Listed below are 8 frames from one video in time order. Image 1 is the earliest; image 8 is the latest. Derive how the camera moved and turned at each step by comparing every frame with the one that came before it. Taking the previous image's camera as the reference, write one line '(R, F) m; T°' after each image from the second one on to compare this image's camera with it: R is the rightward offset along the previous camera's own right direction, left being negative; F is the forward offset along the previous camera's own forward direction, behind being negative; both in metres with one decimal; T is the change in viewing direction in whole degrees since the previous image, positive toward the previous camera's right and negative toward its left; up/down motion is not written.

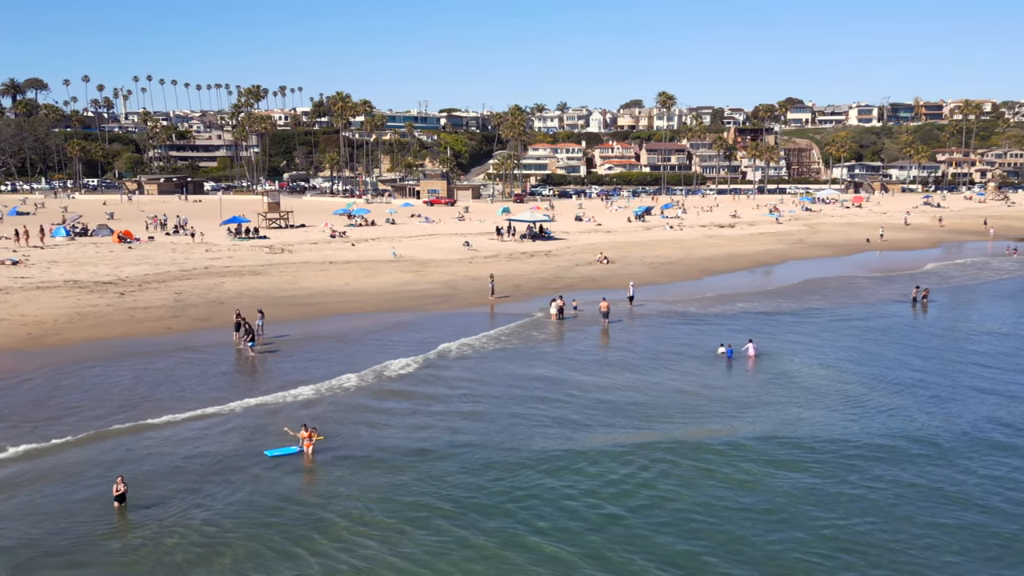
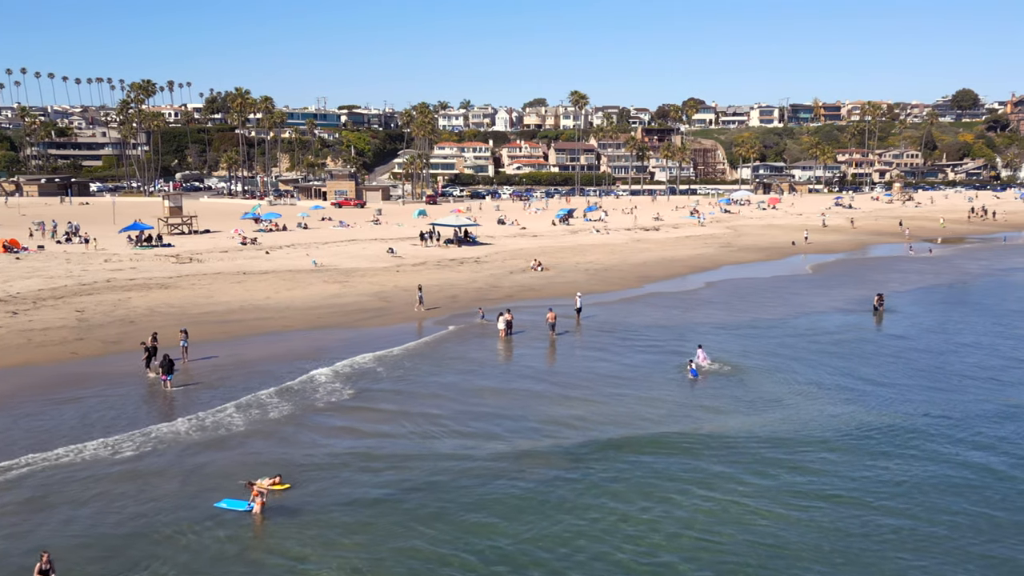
(-1.6, +2.0) m; +7°
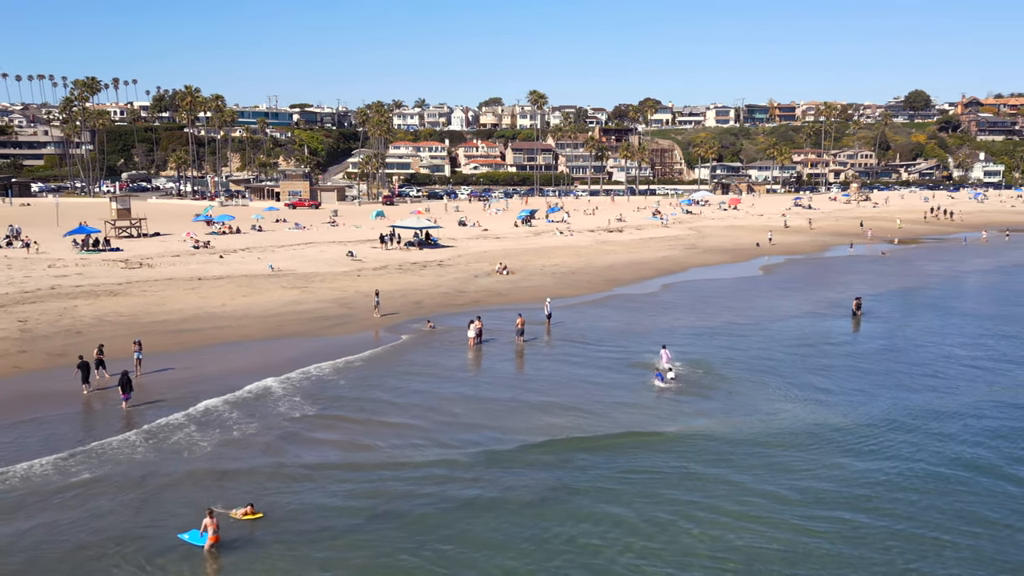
(-0.5, +1.0) m; +3°
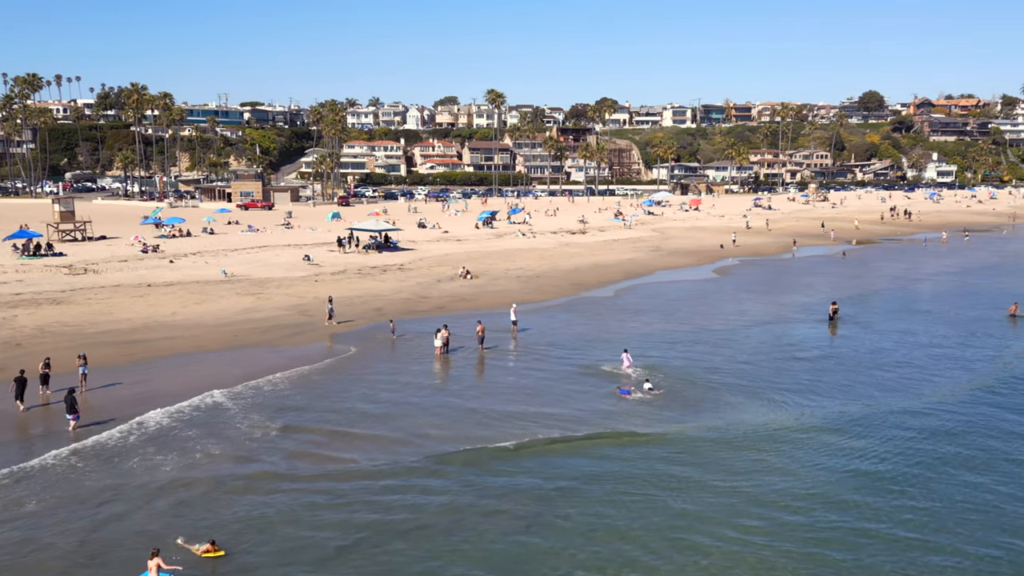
(-0.4, +1.1) m; +3°
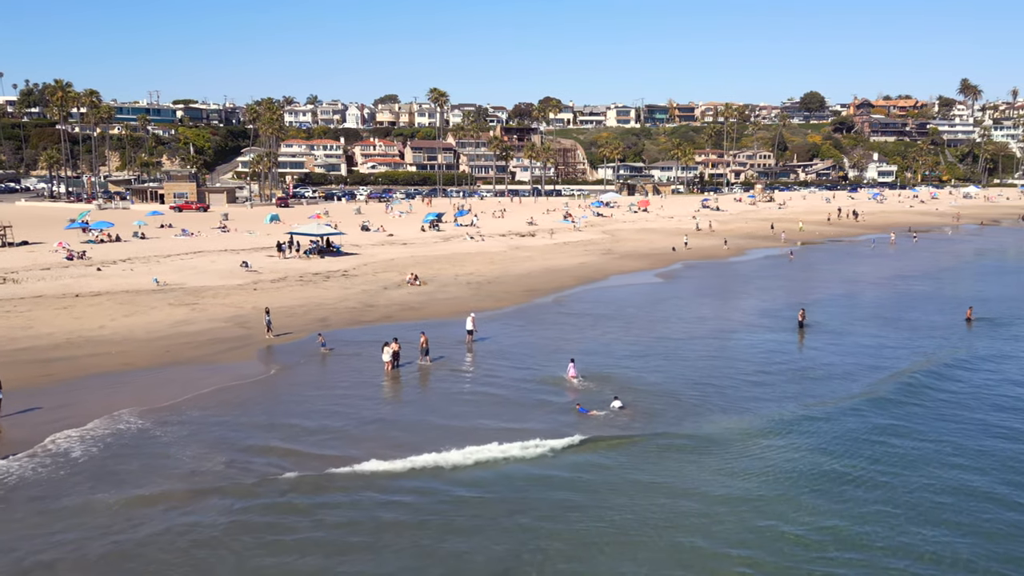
(-0.4, +1.5) m; +4°
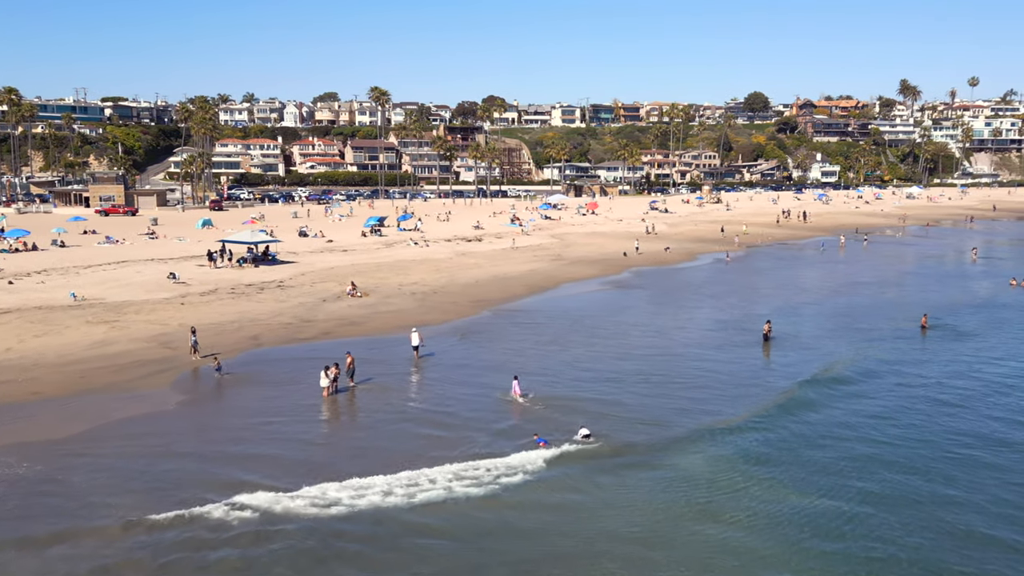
(-0.2, +1.9) m; +4°
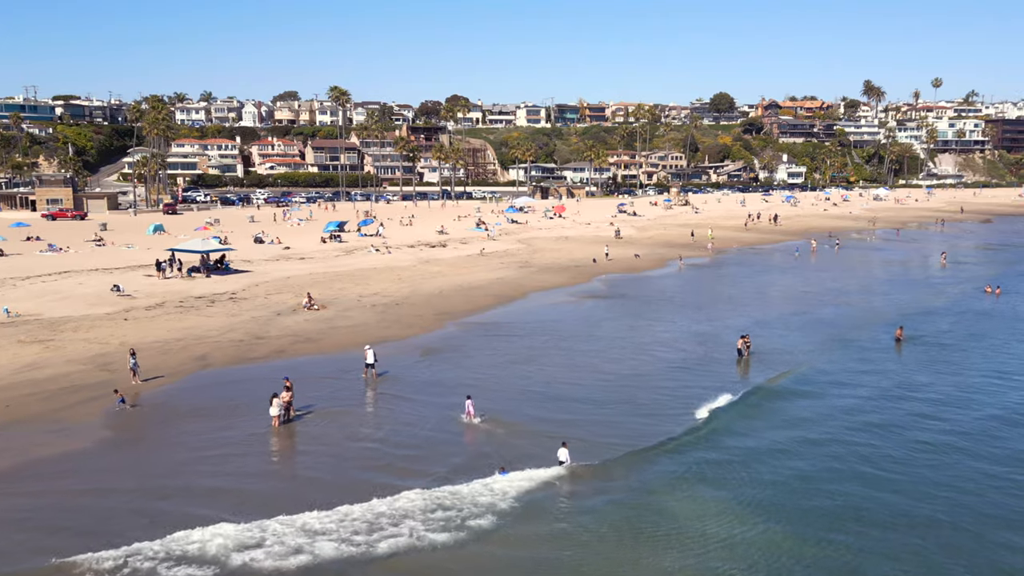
(0.0, +1.7) m; +2°
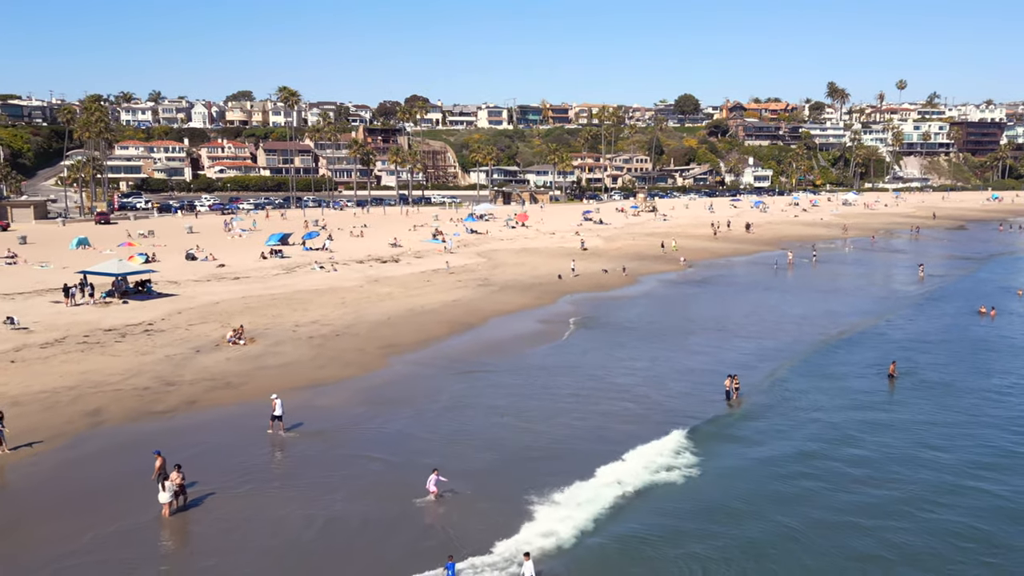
(+0.3, +4.1) m; +2°
